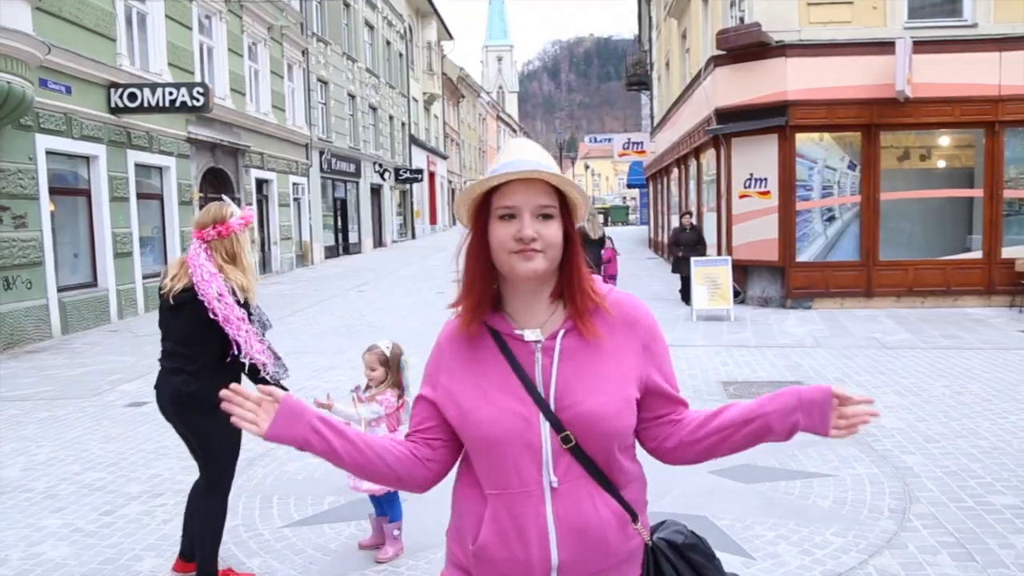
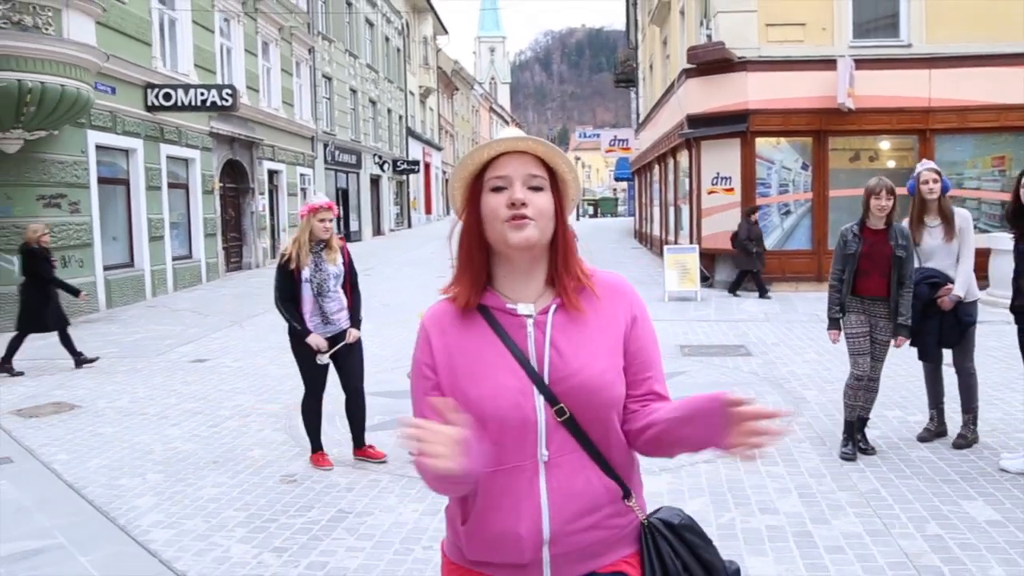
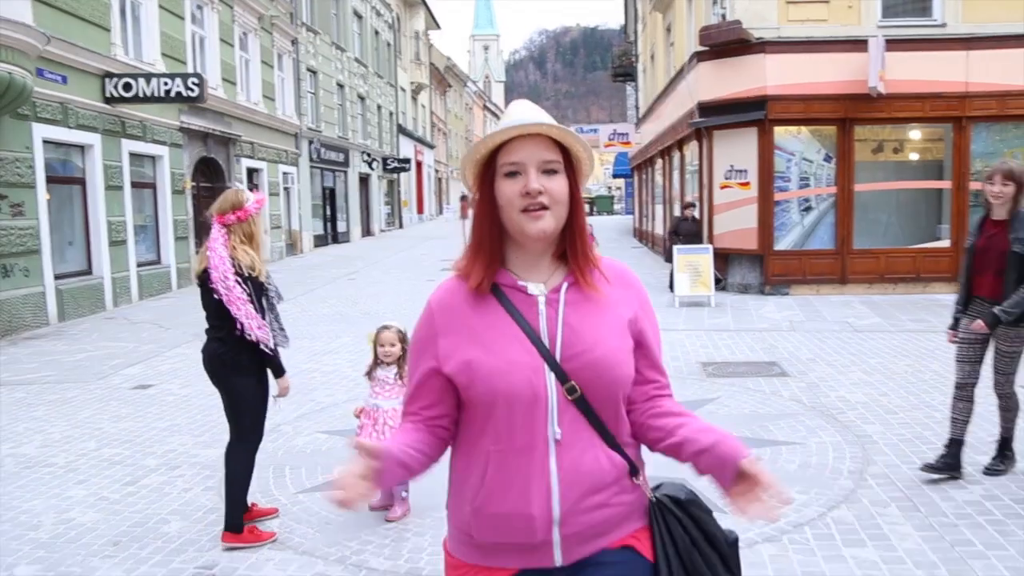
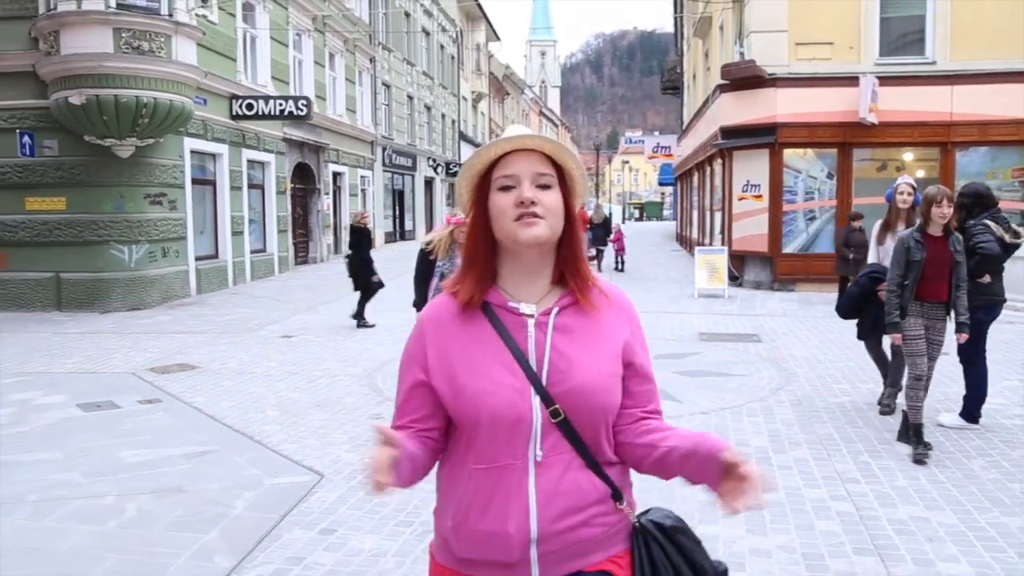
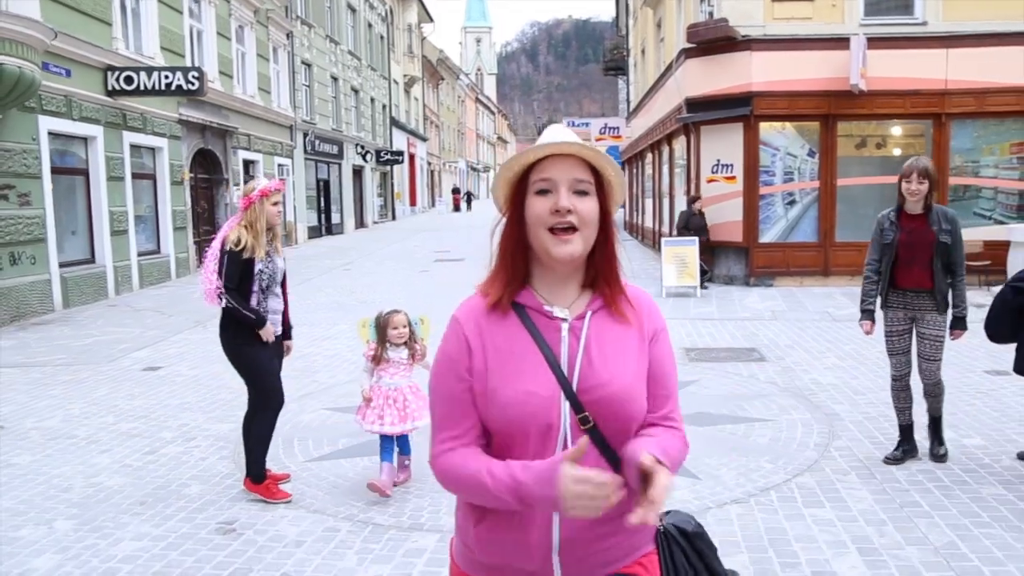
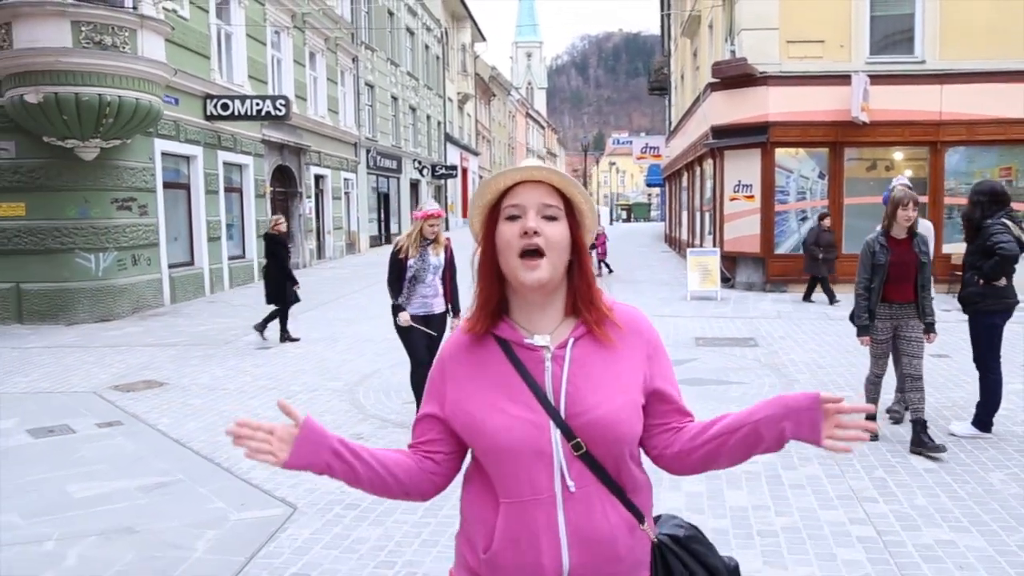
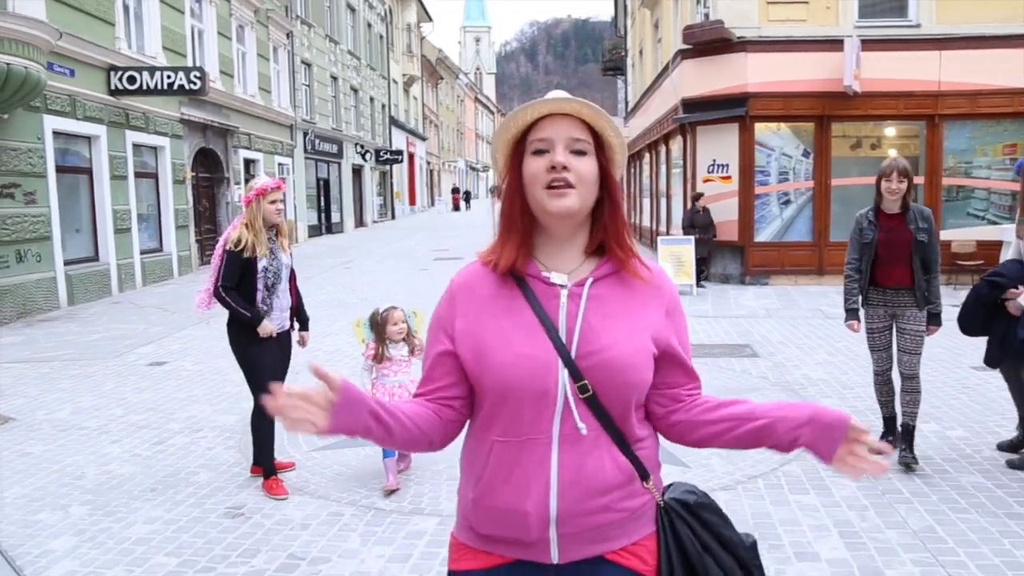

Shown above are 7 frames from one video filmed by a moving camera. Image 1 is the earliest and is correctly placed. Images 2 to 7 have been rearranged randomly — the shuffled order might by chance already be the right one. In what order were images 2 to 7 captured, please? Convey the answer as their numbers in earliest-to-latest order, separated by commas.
3, 5, 7, 2, 6, 4
